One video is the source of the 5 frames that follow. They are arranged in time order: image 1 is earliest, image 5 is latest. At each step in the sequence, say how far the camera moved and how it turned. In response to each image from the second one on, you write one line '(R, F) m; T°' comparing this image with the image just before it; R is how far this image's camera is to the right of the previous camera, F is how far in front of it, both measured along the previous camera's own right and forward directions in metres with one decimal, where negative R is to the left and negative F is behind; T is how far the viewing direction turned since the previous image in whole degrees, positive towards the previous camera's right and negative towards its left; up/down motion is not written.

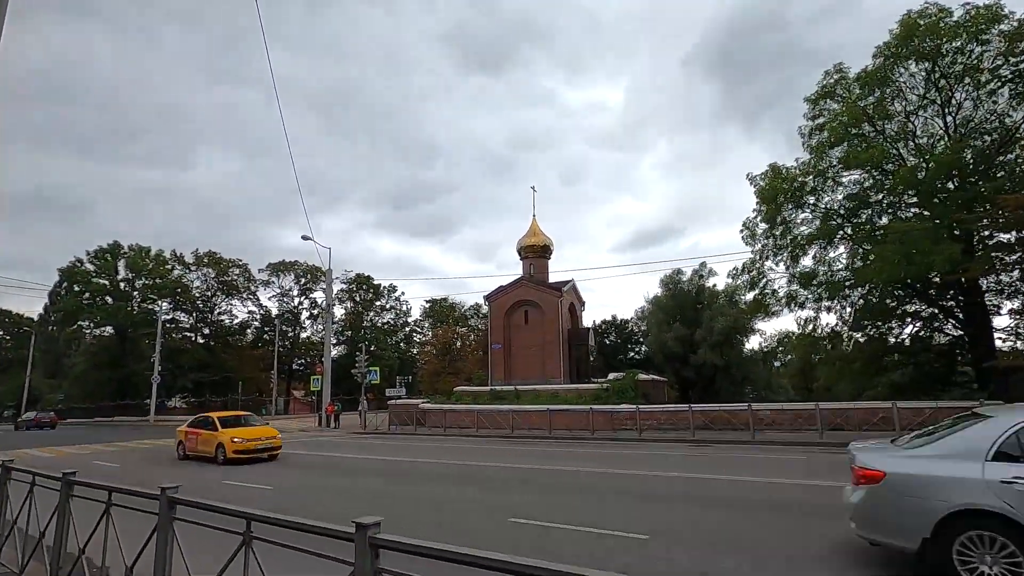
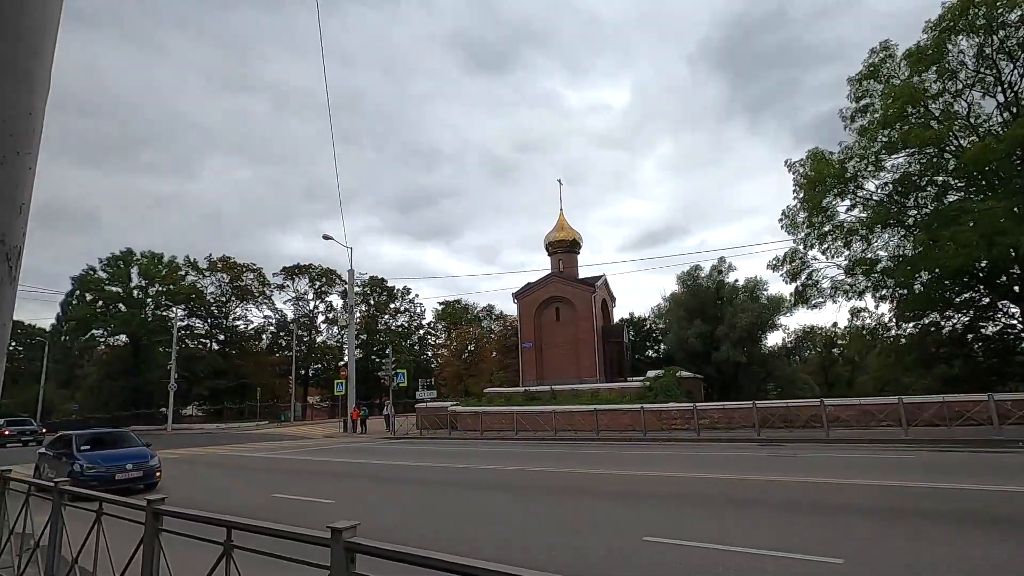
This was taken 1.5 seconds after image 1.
(-1.2, +1.0) m; -1°
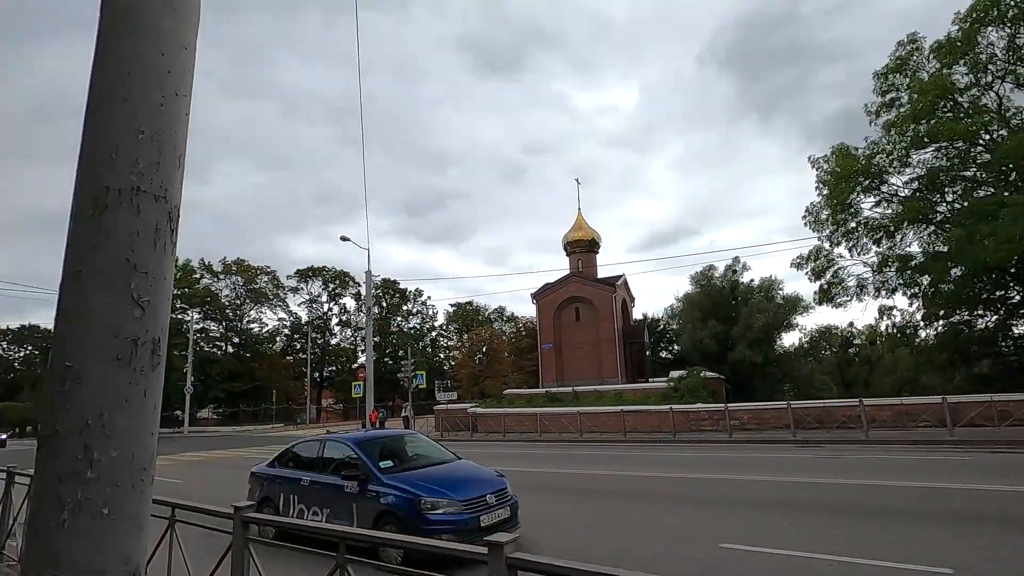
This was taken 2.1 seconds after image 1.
(-0.5, +0.2) m; -1°
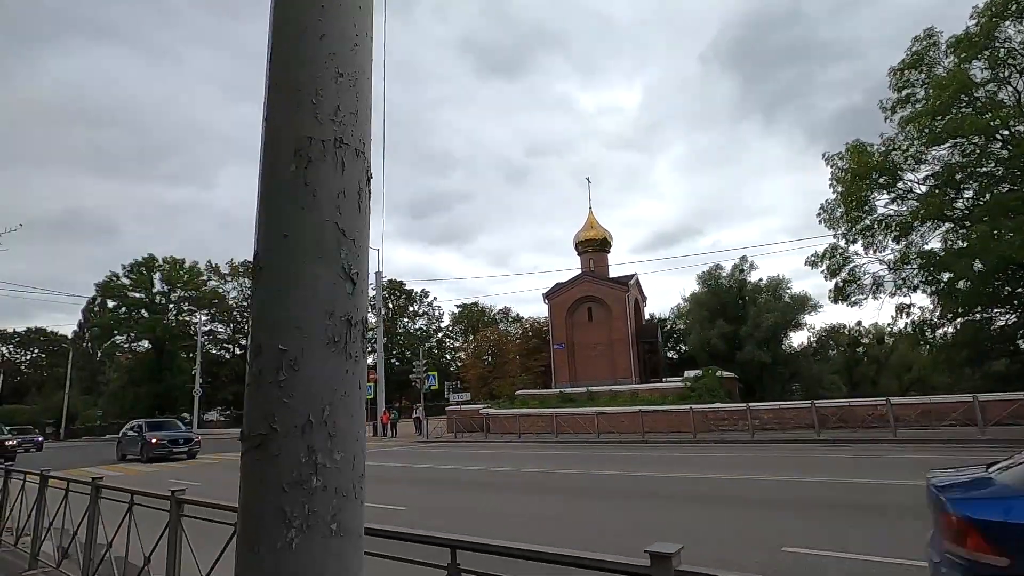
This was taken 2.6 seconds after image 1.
(-0.4, +0.2) m; 0°
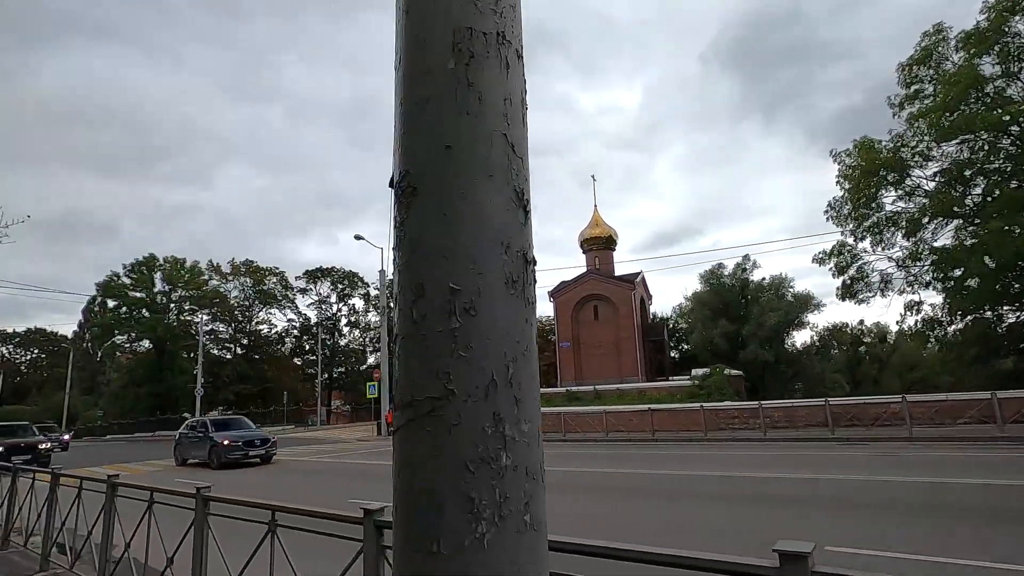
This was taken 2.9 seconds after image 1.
(-0.3, +0.2) m; 0°
